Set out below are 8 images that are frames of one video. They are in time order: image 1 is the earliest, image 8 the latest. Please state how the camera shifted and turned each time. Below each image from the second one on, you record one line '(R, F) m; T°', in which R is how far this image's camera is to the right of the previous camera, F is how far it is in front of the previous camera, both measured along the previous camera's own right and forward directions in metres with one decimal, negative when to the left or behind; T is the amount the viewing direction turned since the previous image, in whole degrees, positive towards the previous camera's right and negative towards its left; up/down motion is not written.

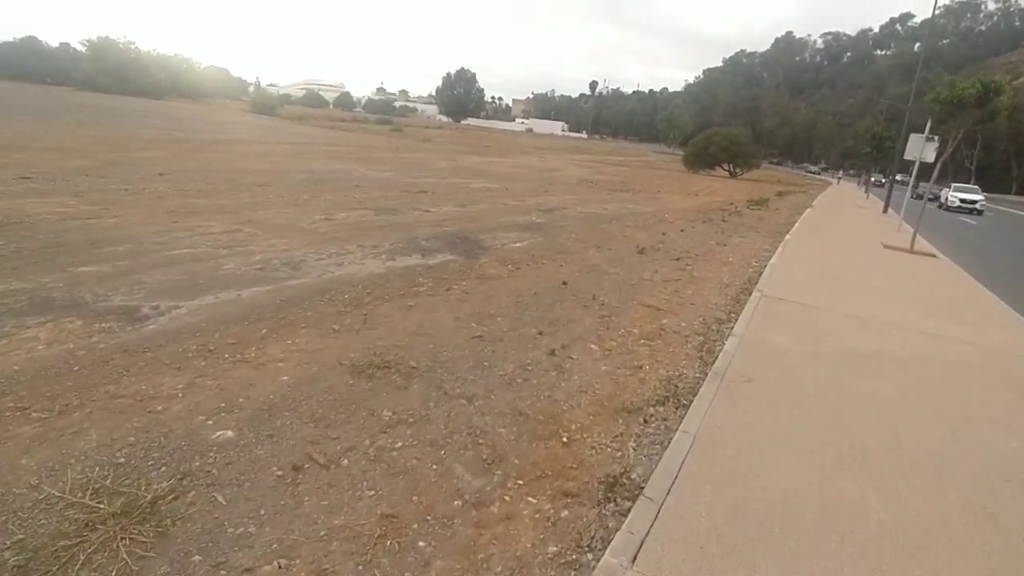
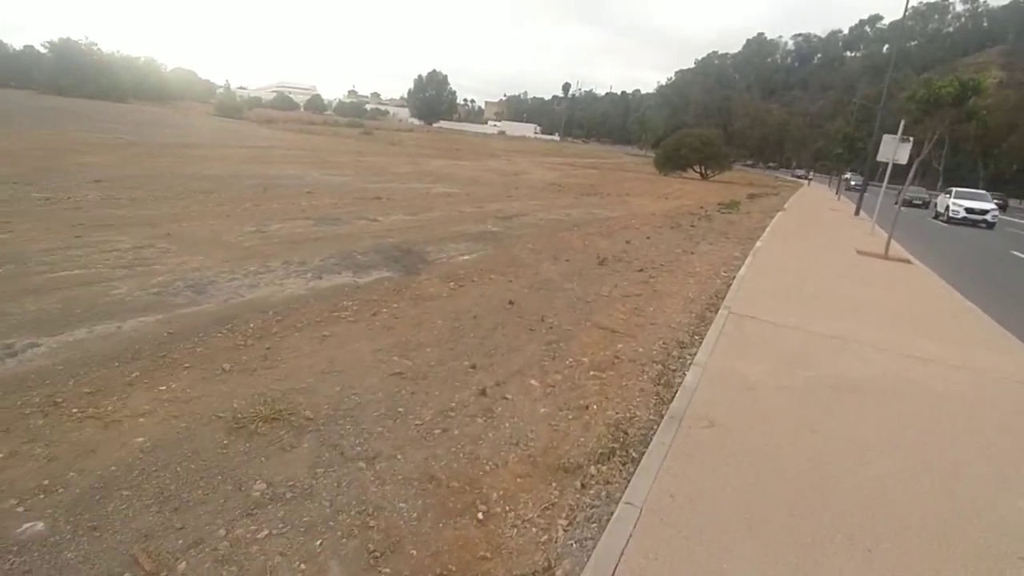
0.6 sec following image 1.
(+0.4, +0.8) m; +2°
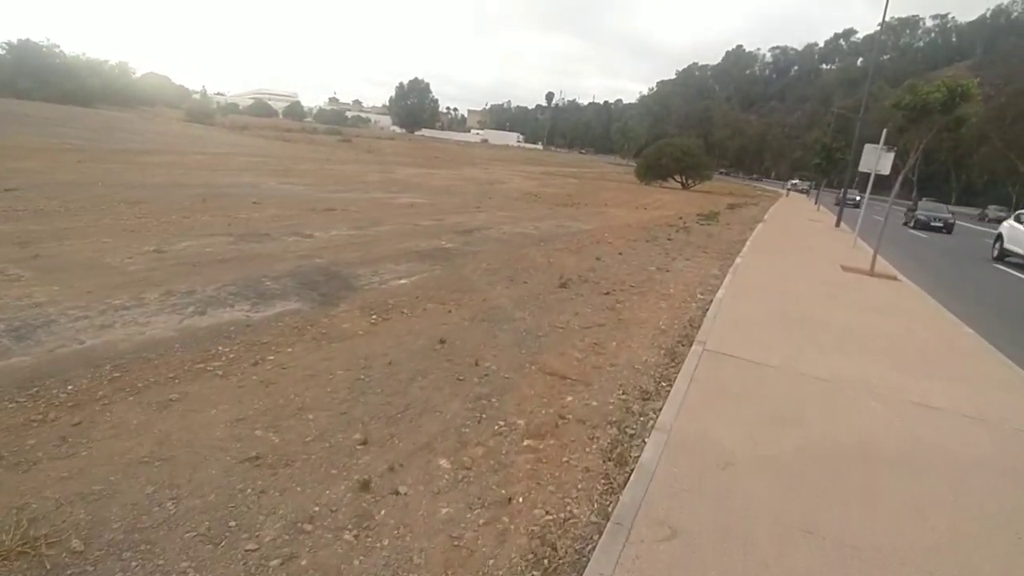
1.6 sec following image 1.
(+0.5, +1.4) m; +1°
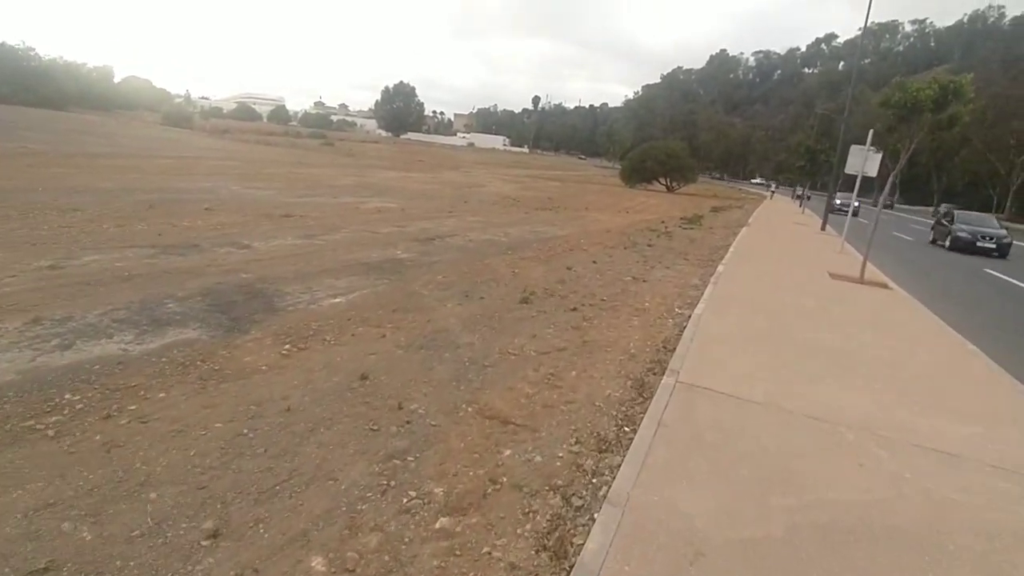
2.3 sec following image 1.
(+0.4, +1.1) m; +1°
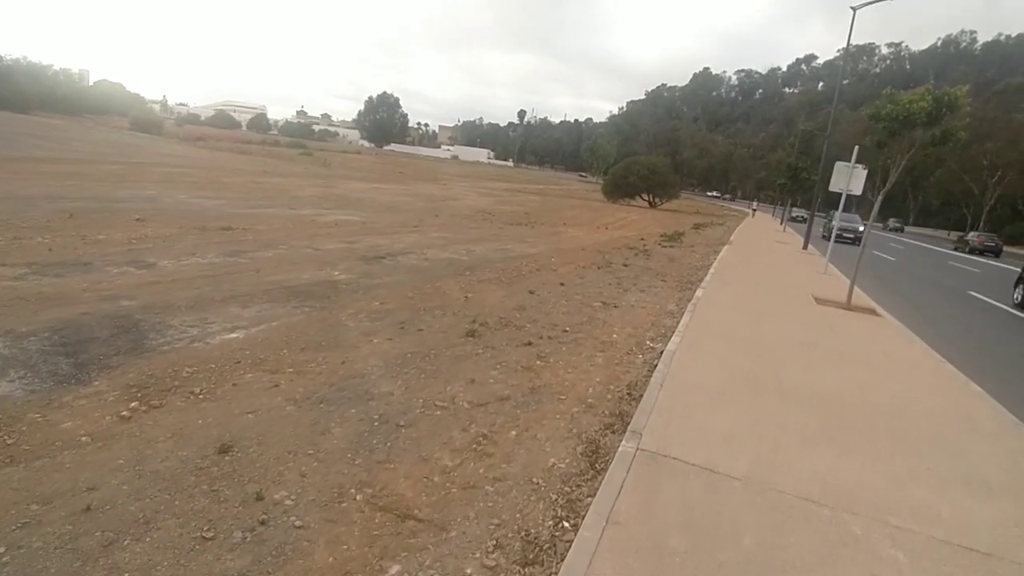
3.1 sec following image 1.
(+0.5, +1.3) m; +1°
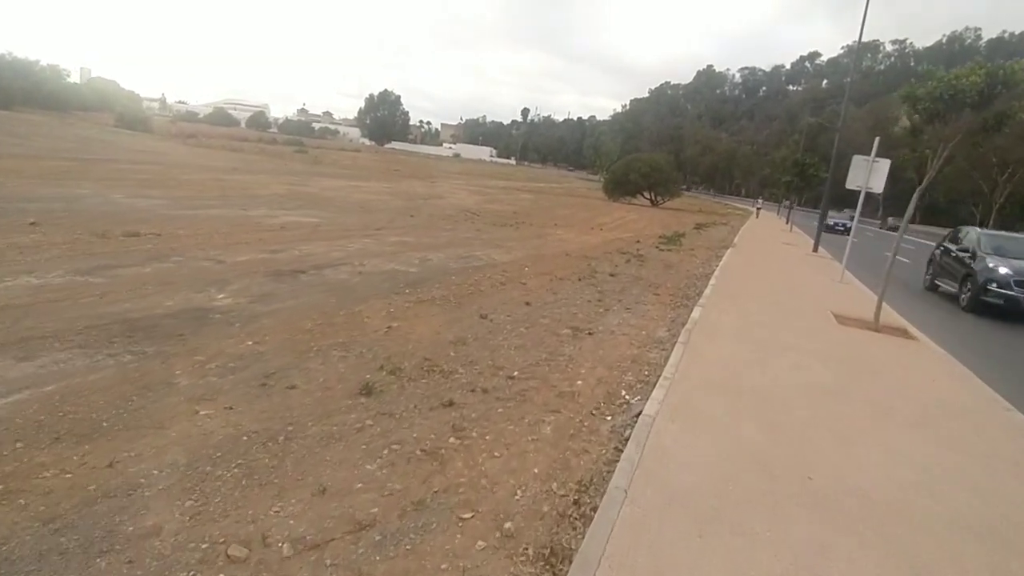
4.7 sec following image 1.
(+0.8, +2.4) m; 0°
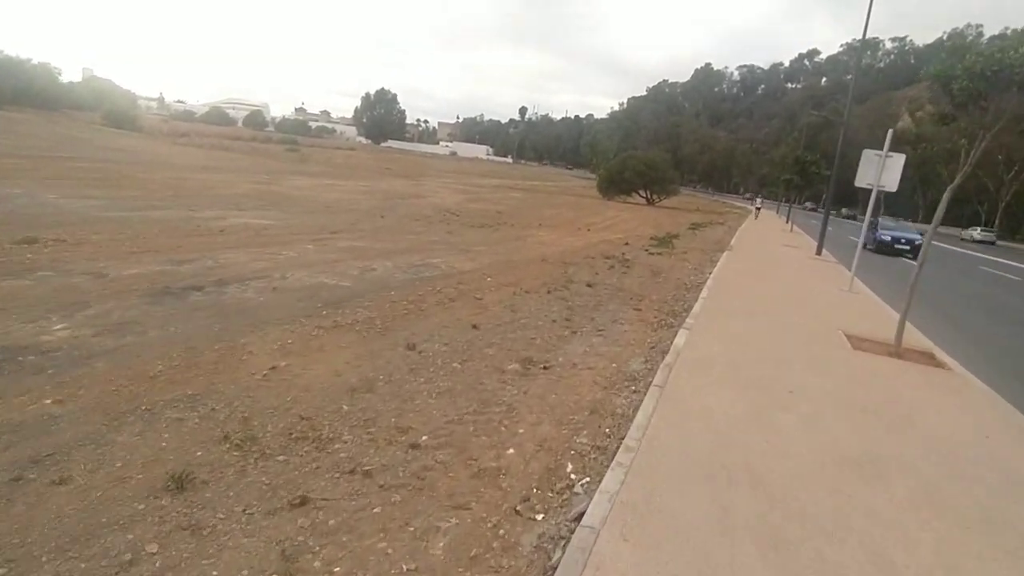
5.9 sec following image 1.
(+0.7, +1.8) m; 0°
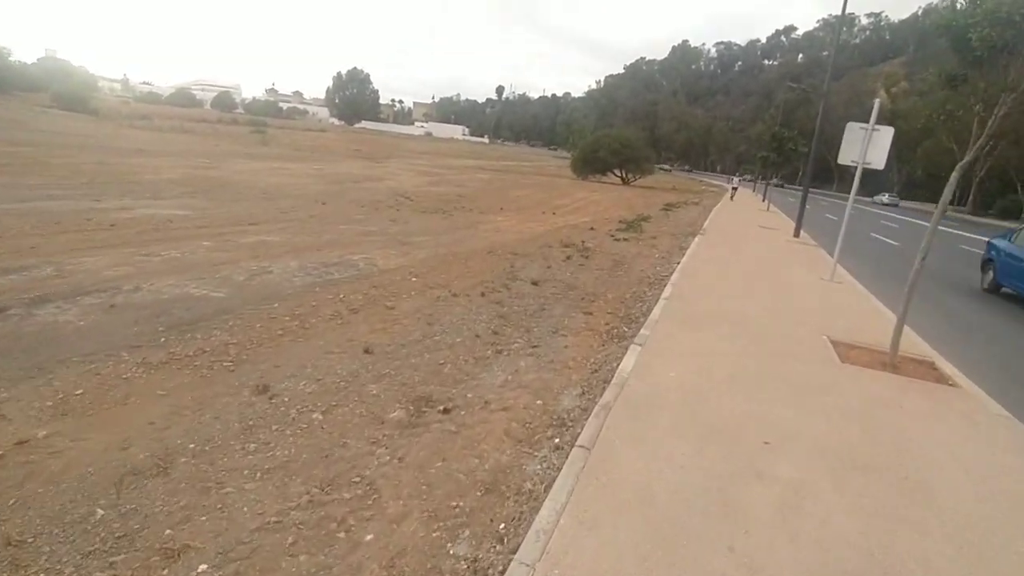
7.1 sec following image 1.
(+0.8, +1.8) m; +2°
